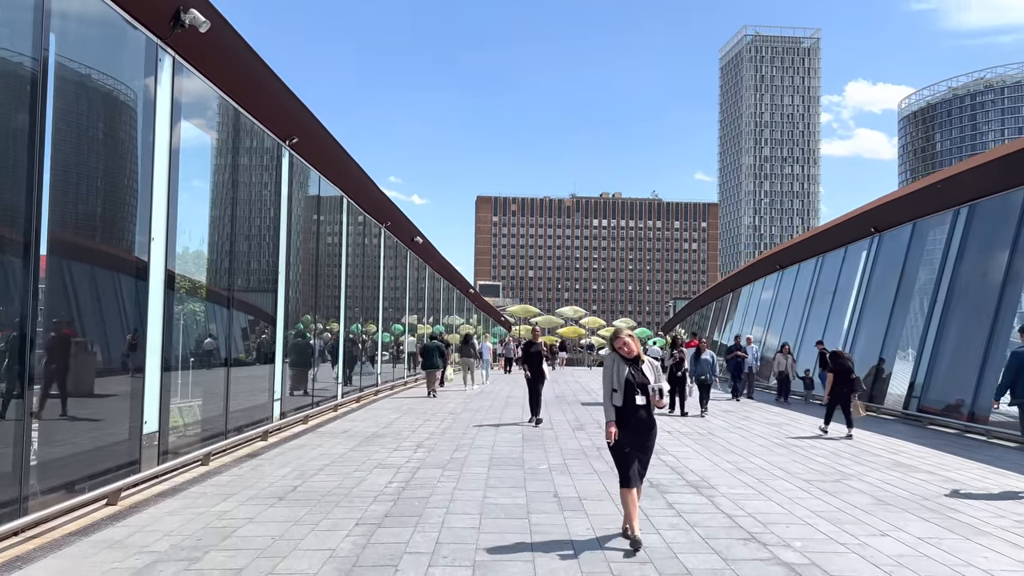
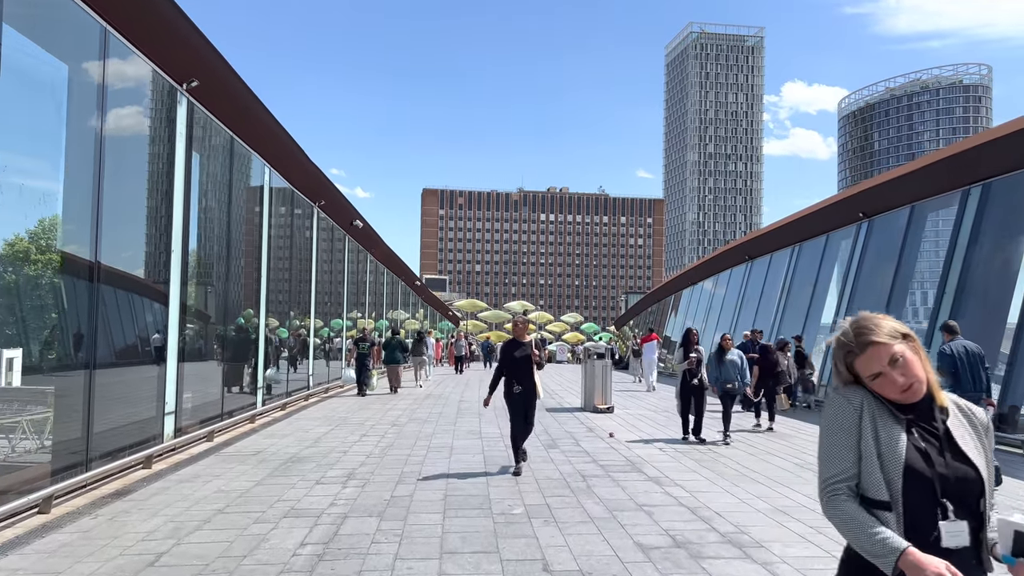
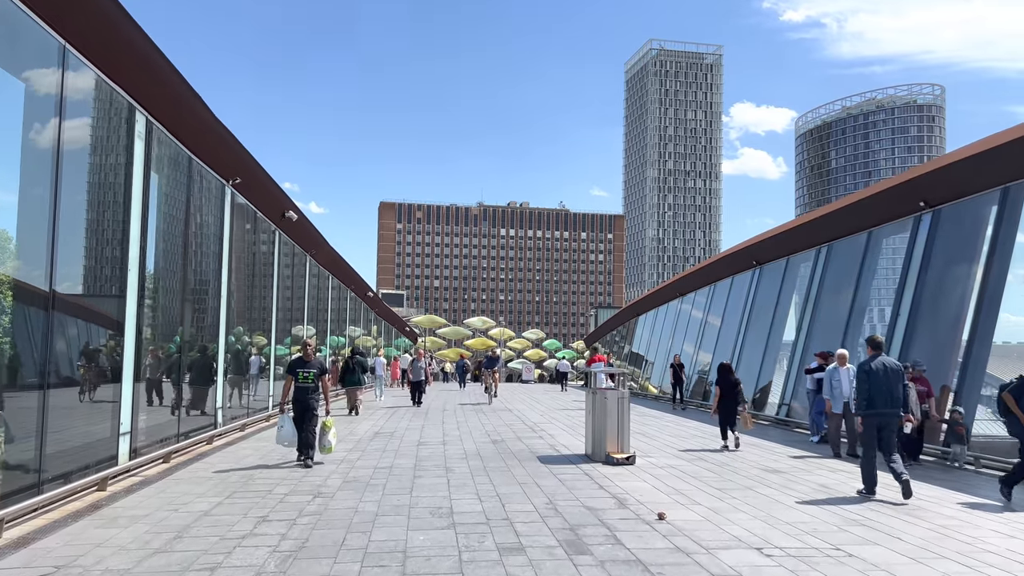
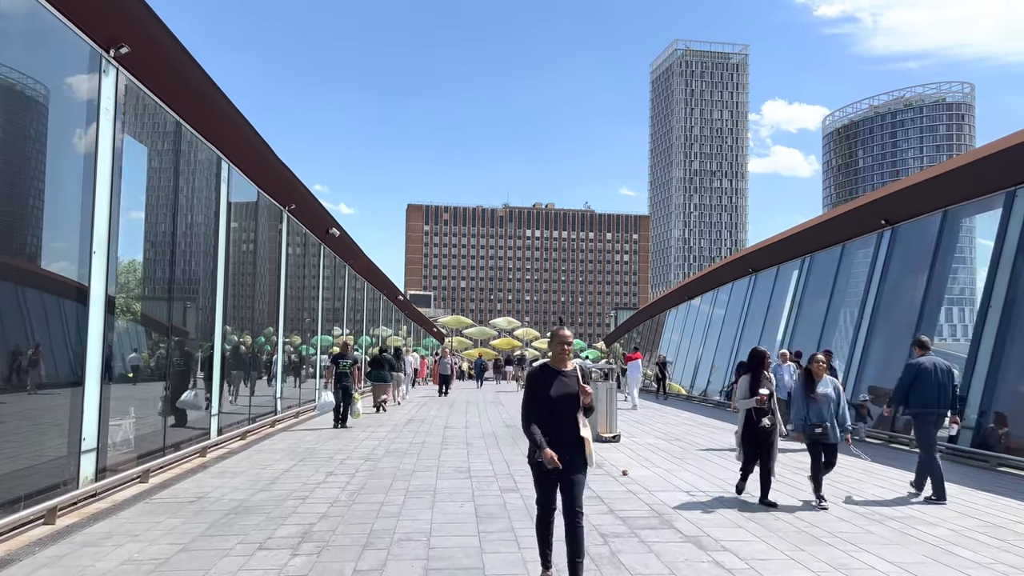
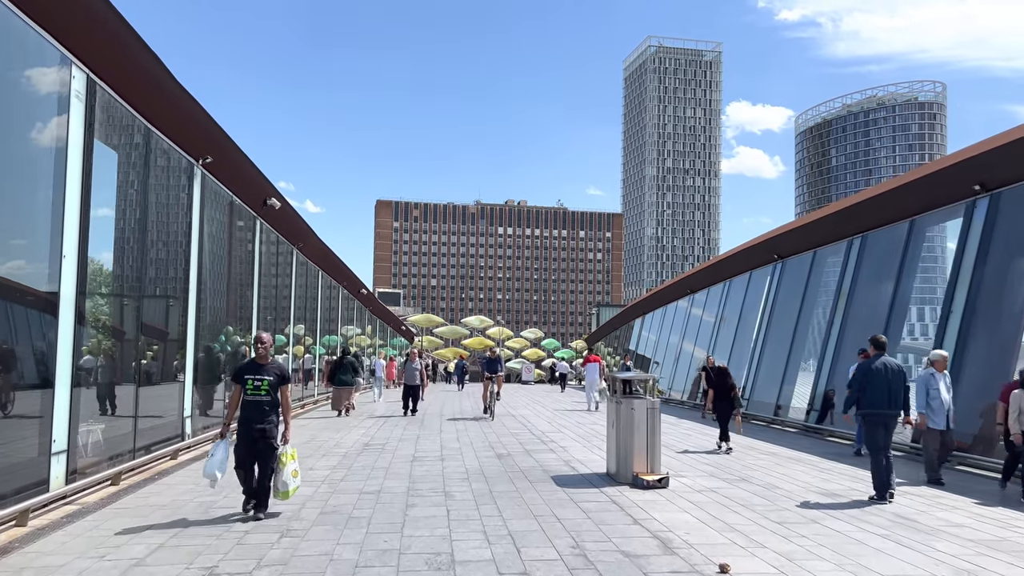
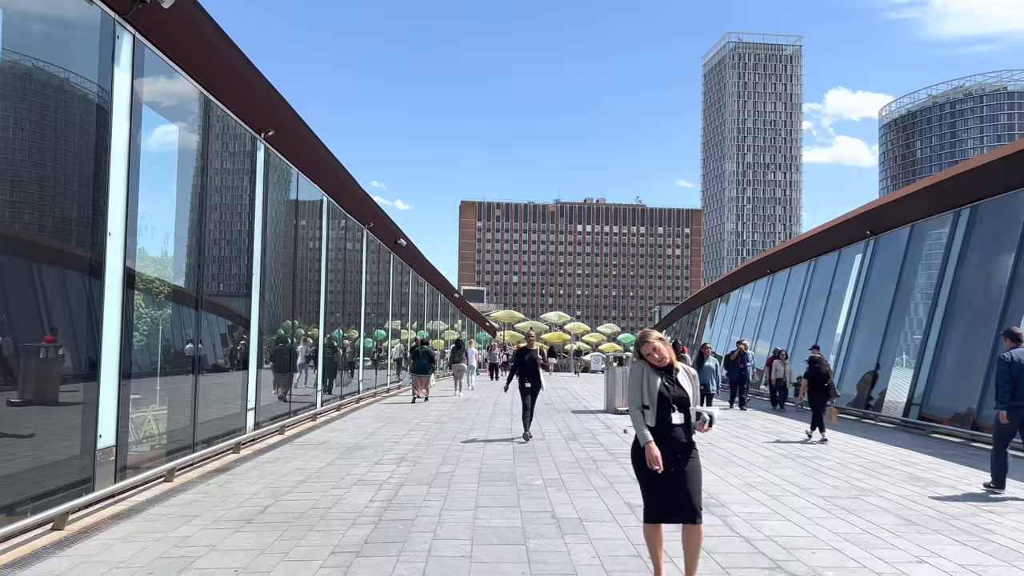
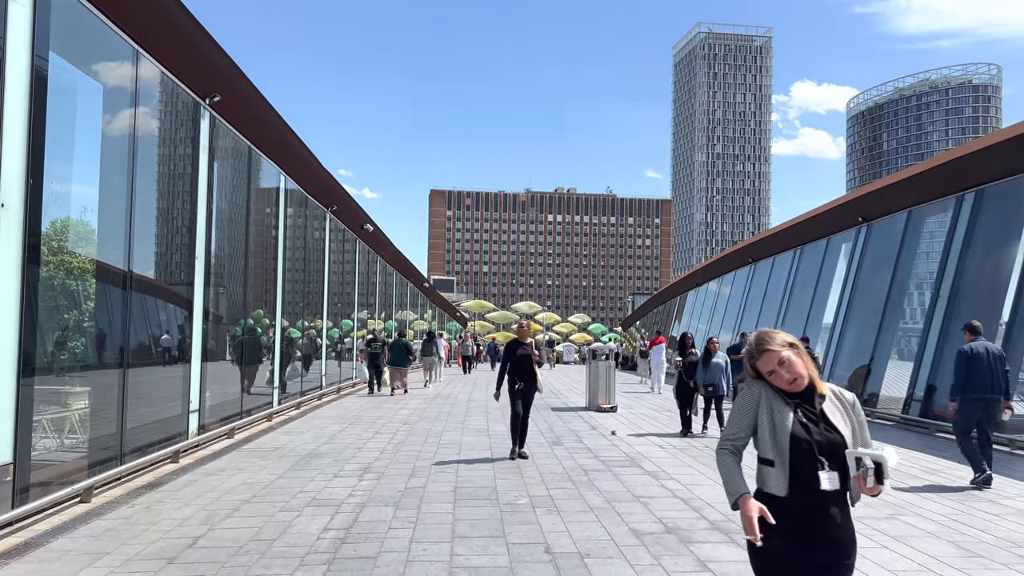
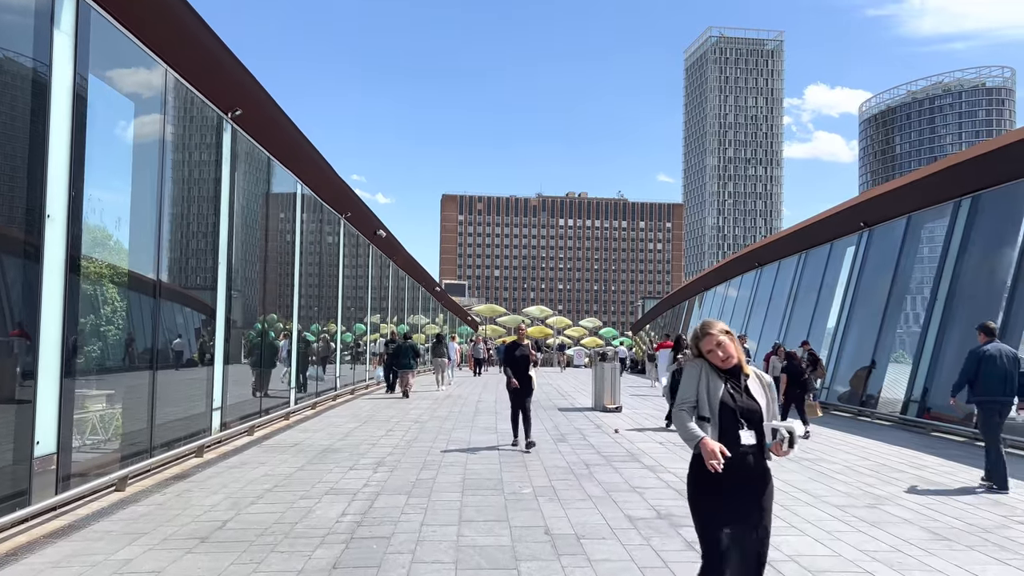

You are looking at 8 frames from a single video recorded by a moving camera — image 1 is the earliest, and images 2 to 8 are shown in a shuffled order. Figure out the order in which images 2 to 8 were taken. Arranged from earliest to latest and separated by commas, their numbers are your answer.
6, 8, 7, 2, 4, 3, 5
